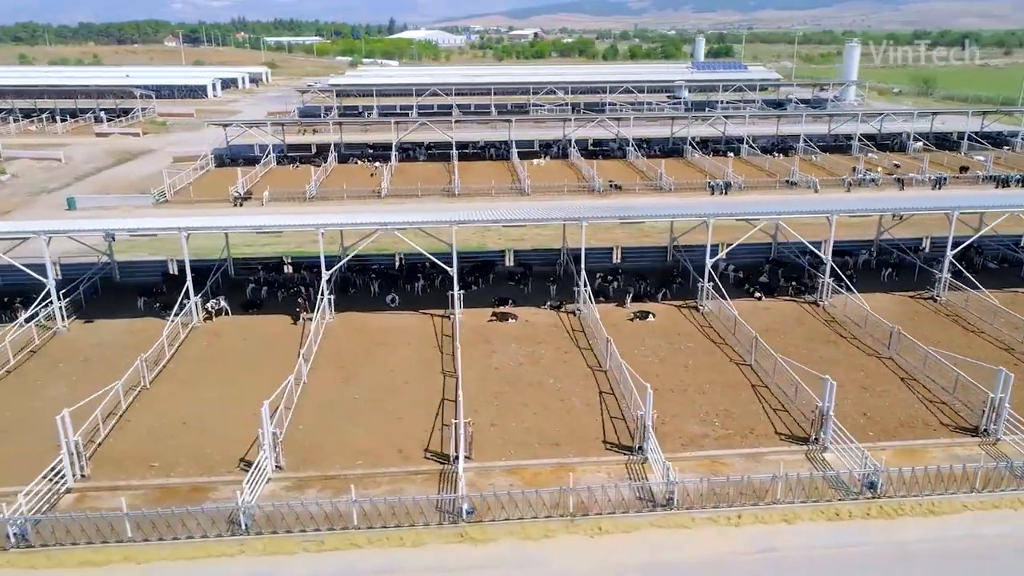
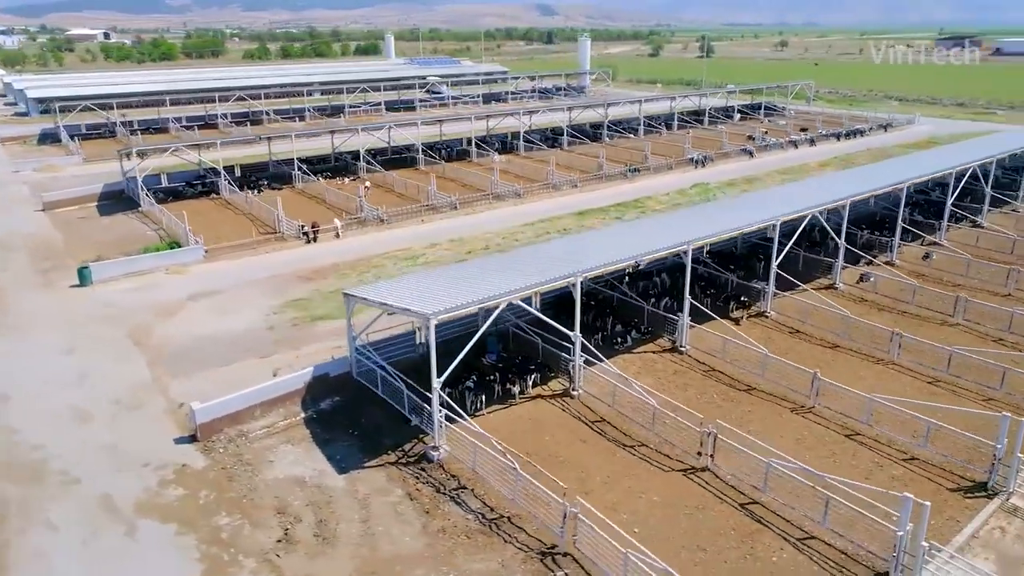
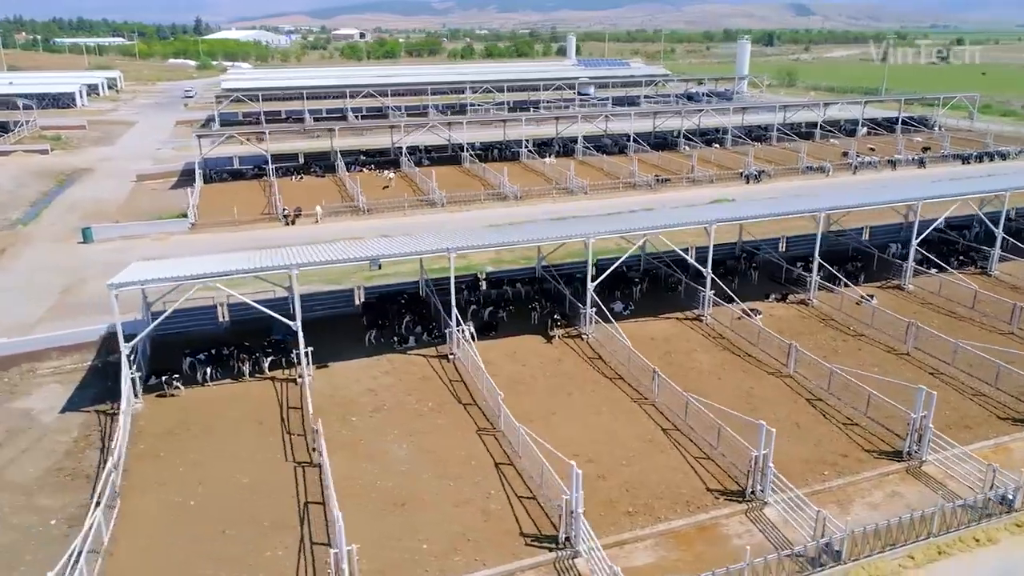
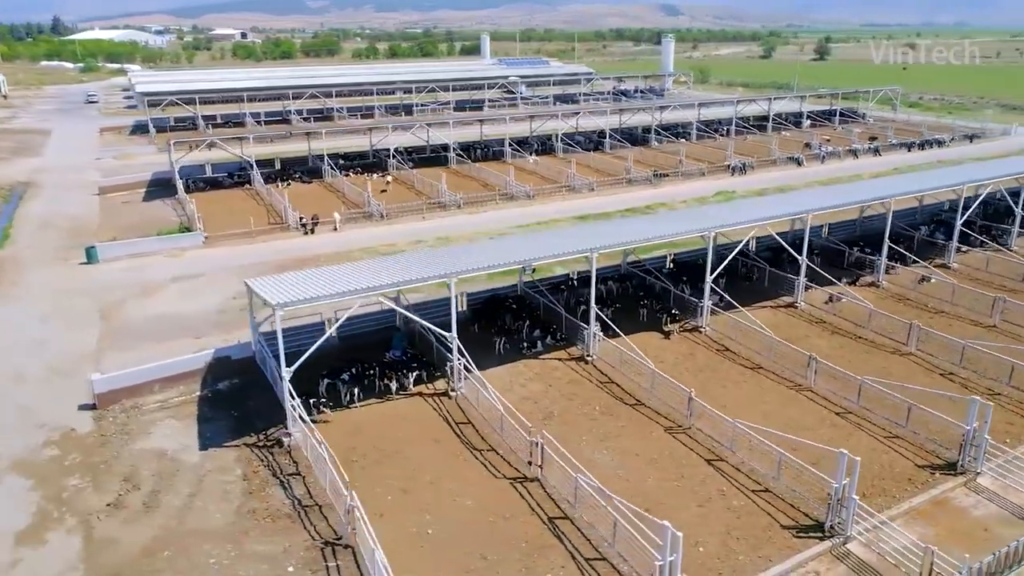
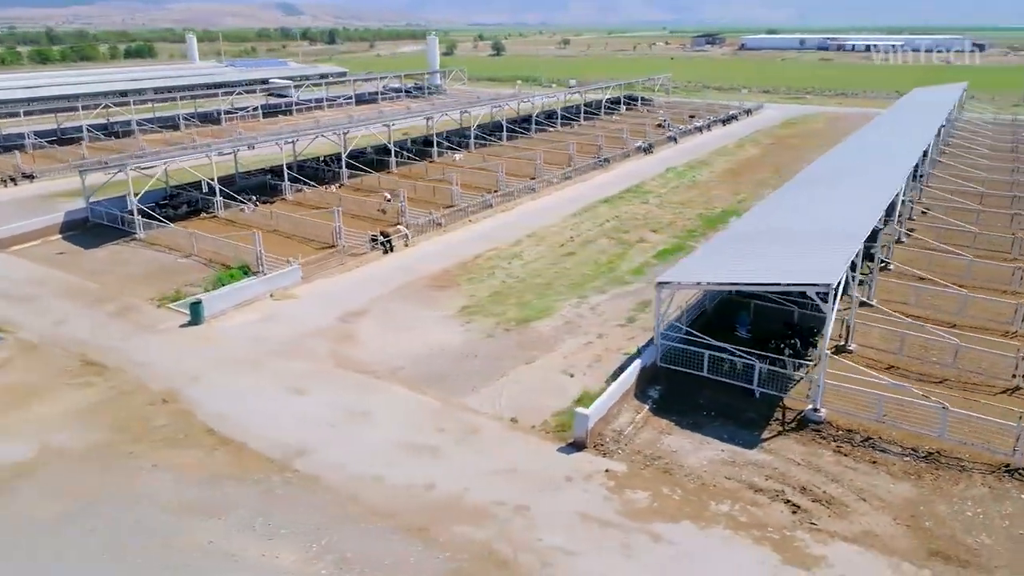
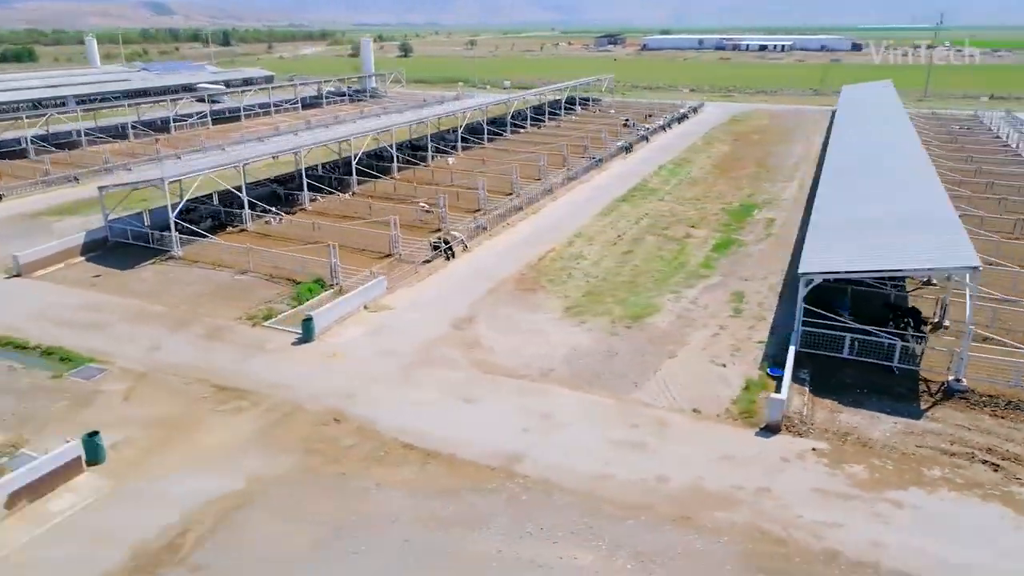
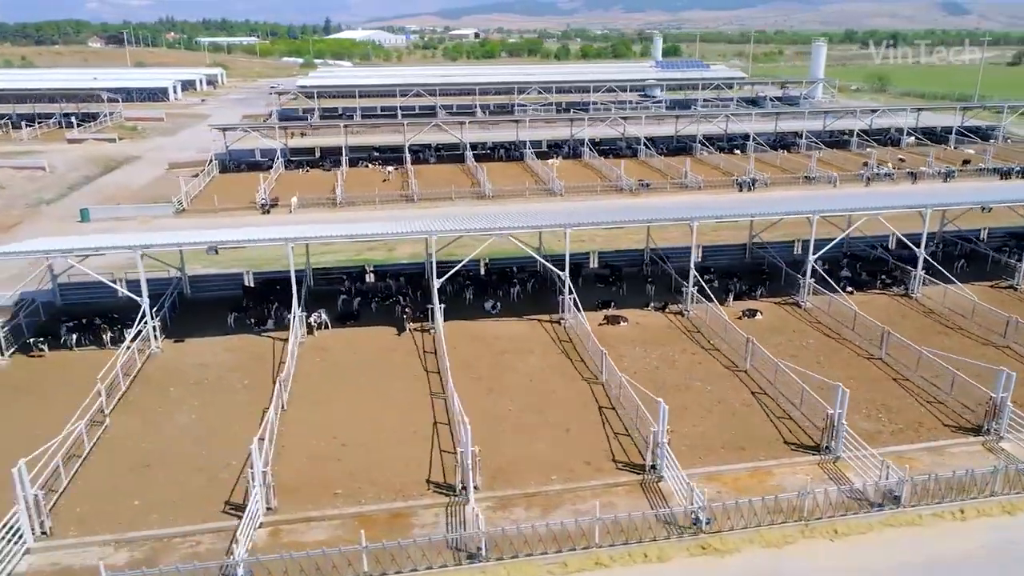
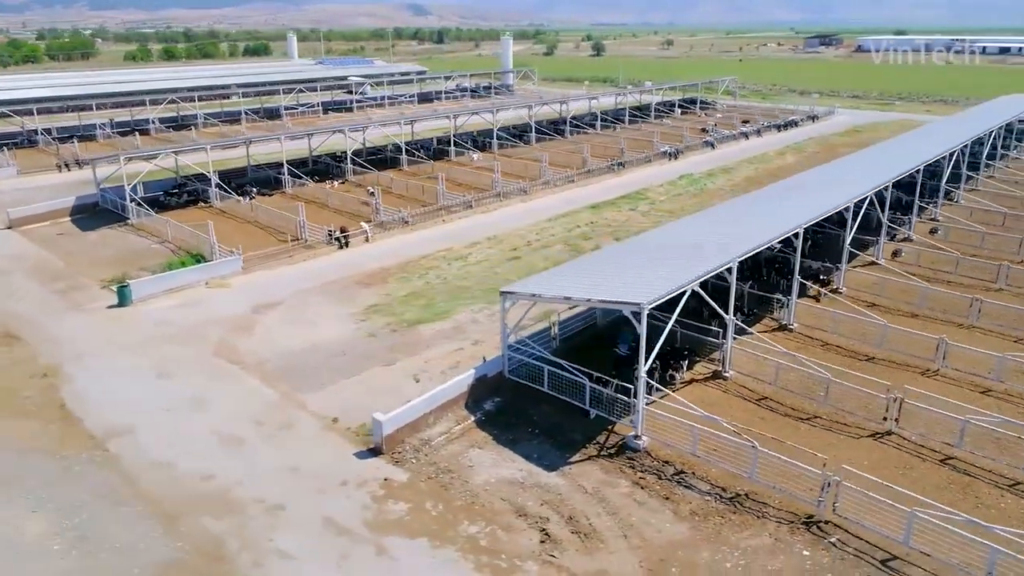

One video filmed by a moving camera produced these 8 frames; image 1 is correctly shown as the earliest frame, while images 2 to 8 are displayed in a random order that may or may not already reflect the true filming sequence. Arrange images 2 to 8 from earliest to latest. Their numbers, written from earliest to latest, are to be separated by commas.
7, 3, 4, 2, 8, 5, 6
